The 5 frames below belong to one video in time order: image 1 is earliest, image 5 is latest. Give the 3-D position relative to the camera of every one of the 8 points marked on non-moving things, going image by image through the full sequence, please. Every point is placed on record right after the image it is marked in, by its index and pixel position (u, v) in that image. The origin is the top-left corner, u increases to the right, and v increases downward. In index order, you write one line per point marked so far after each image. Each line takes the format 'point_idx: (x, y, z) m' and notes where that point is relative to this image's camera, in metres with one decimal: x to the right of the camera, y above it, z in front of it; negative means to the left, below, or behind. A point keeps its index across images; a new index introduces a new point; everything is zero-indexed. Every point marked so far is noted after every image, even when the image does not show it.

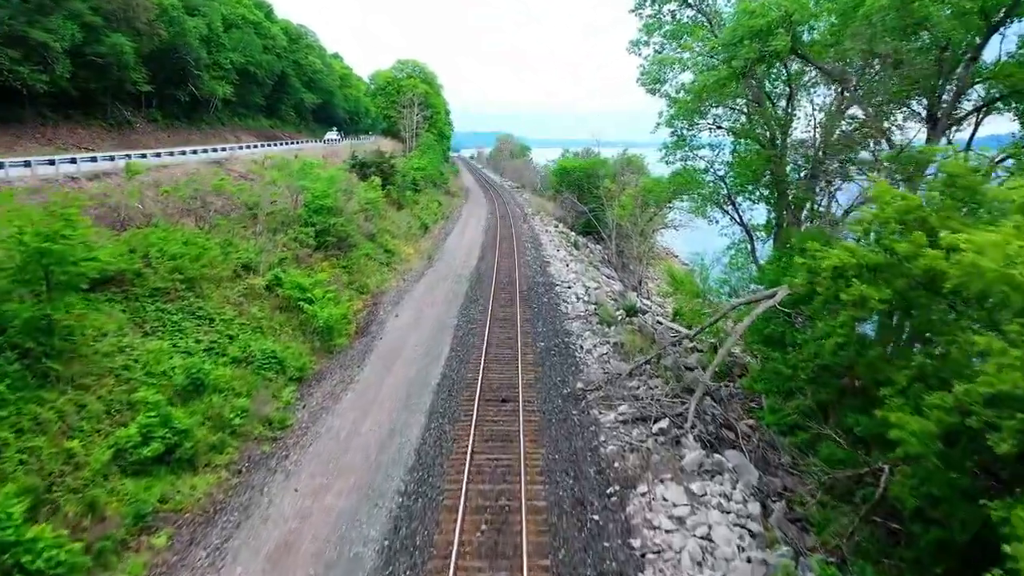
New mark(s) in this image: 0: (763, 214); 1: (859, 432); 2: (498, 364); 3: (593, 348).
0: (+6.5, +1.9, +18.6) m
1: (+4.7, -2.0, +9.8) m
2: (-0.3, -1.5, +13.9) m
3: (+1.7, -1.3, +15.3) m
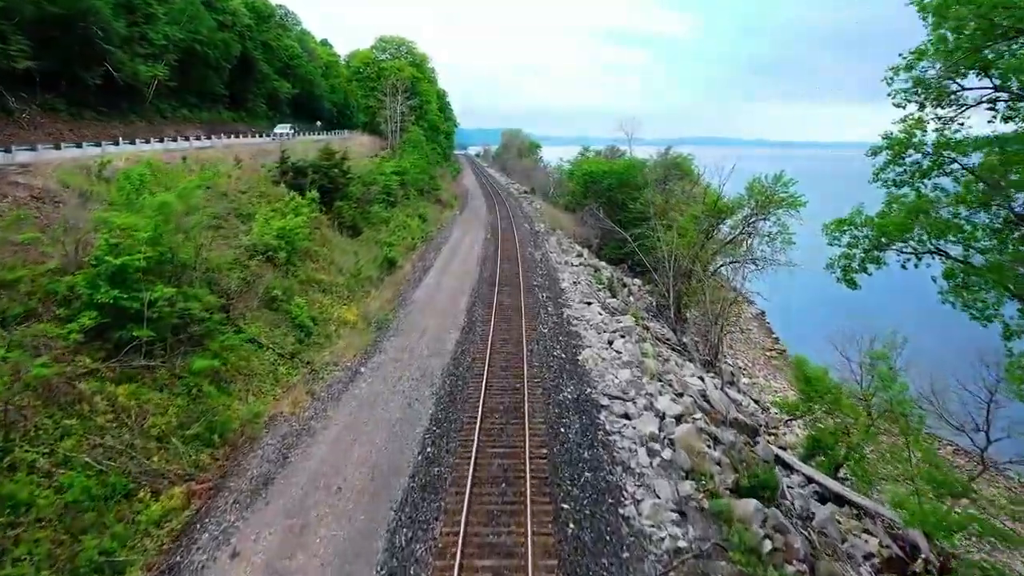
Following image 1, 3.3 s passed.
0: (+6.5, -0.2, +7.7) m
1: (+4.6, -4.1, -1.0) m
2: (-0.3, -3.6, +3.1) m
3: (+1.7, -3.4, +4.5) m
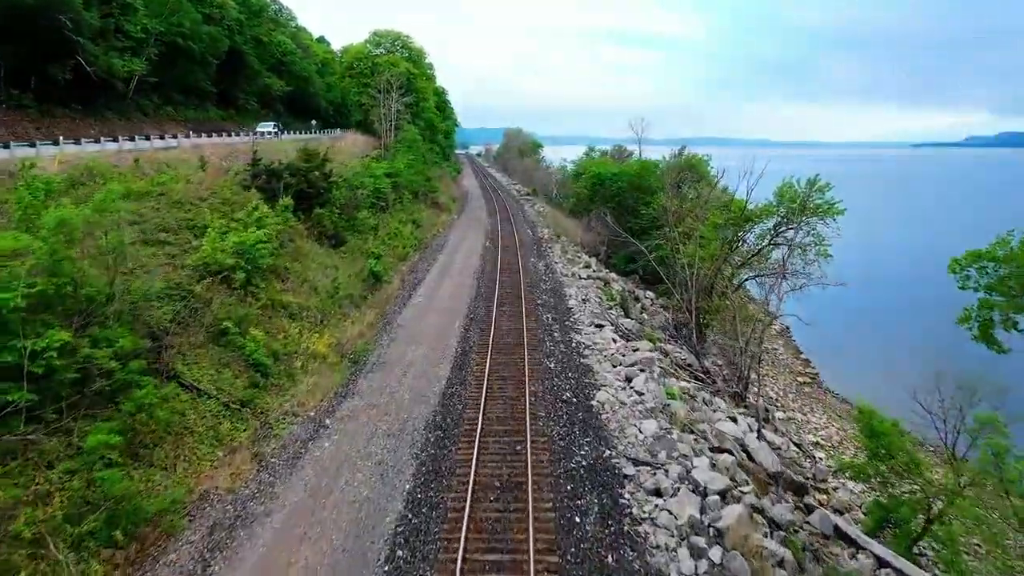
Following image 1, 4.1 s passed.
0: (+6.5, -0.8, +5.1) m
1: (+4.6, -4.6, -3.6) m
2: (-0.3, -4.1, +0.6) m
3: (+1.7, -3.9, +1.9) m
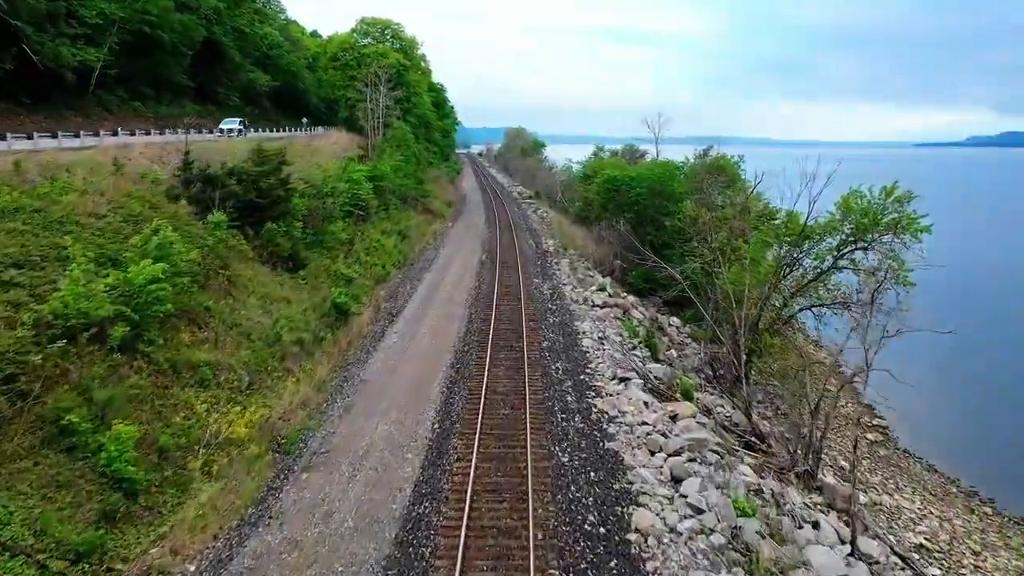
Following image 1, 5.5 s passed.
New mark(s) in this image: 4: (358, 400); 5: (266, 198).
0: (+6.5, -1.6, +0.9) m
1: (+4.5, -5.4, -7.7) m
2: (-0.4, -4.9, -3.6) m
3: (+1.6, -4.7, -2.2) m
4: (-2.6, -1.8, +12.1) m
5: (-5.8, +2.2, +17.2) m
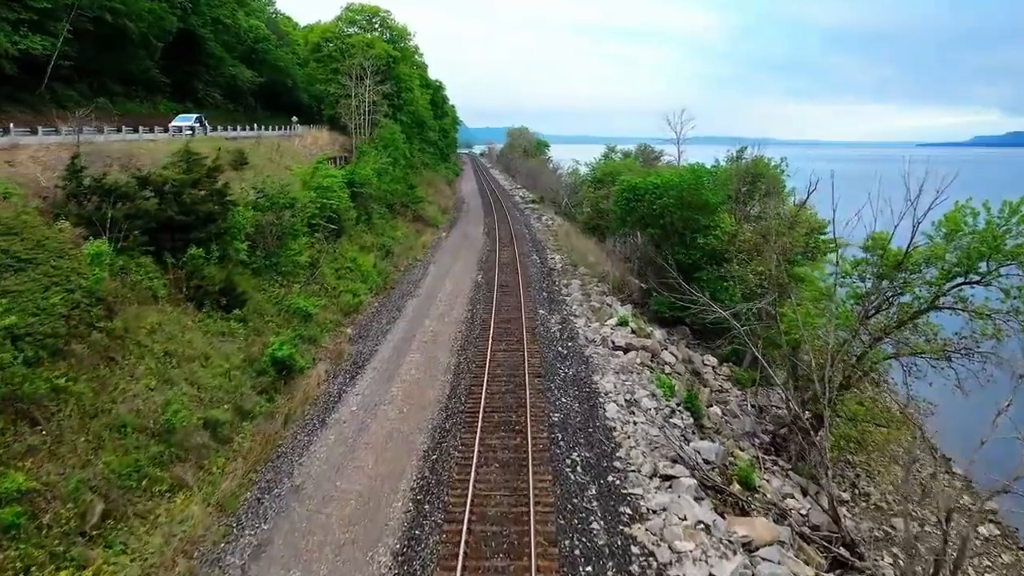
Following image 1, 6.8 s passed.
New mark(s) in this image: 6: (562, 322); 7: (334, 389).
0: (+6.4, -2.4, -3.1) m
1: (+4.4, -6.3, -11.8) m
2: (-0.5, -5.7, -7.6) m
3: (+1.5, -5.5, -6.3) m
4: (-2.6, -2.7, +8.0) m
5: (-5.8, +1.4, +13.2) m
6: (+1.2, -0.9, +17.3) m
7: (-3.0, -1.8, +12.2) m
